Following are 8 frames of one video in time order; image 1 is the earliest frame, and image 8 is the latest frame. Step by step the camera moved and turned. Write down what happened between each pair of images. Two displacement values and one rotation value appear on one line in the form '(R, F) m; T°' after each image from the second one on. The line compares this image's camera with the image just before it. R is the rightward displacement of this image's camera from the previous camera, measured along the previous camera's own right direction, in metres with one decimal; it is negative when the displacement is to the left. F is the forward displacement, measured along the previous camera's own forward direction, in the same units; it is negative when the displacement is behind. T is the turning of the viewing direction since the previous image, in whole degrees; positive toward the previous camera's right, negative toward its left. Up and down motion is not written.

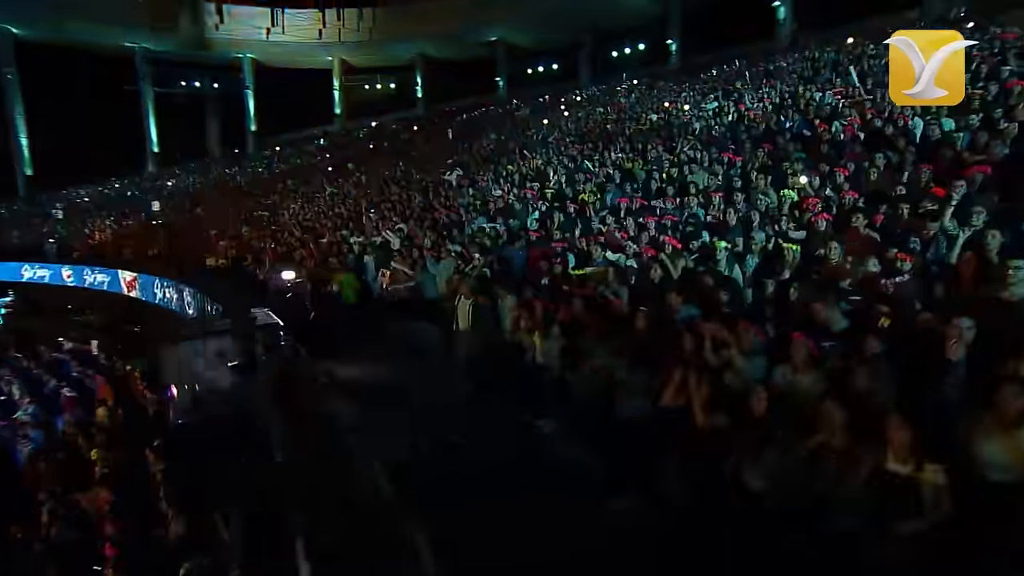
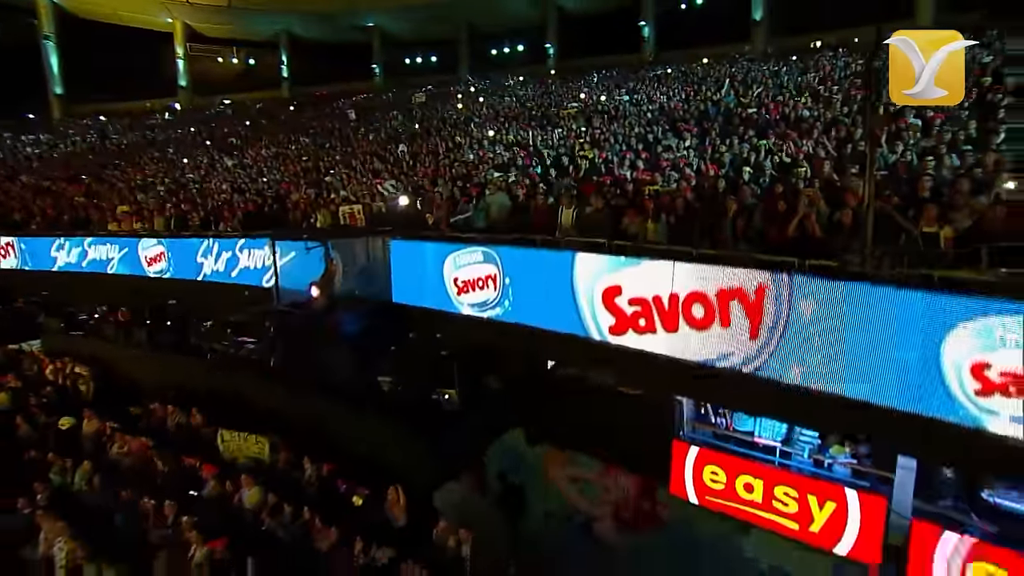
(-4.2, -1.0) m; +18°
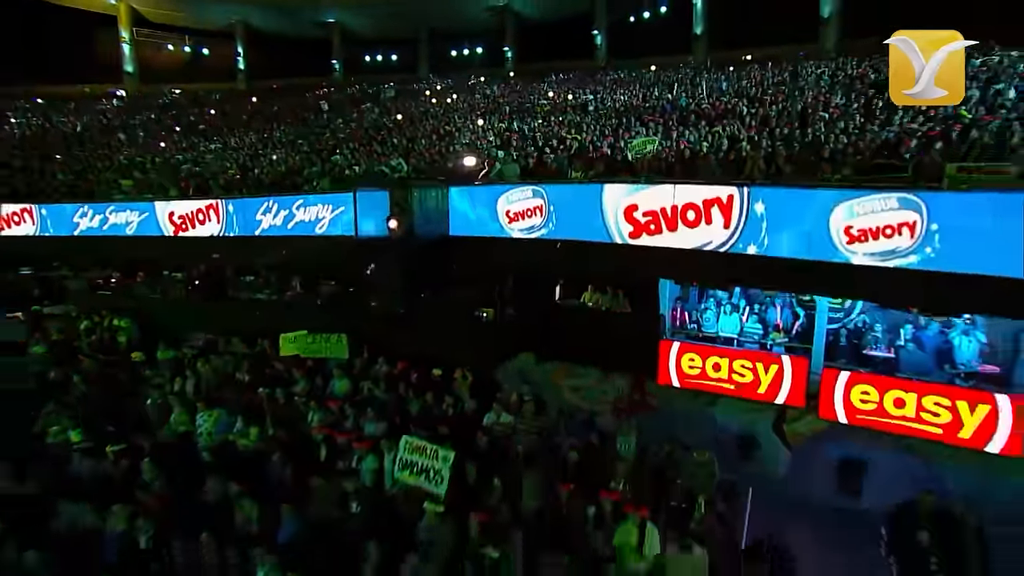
(-1.8, -2.3) m; +7°
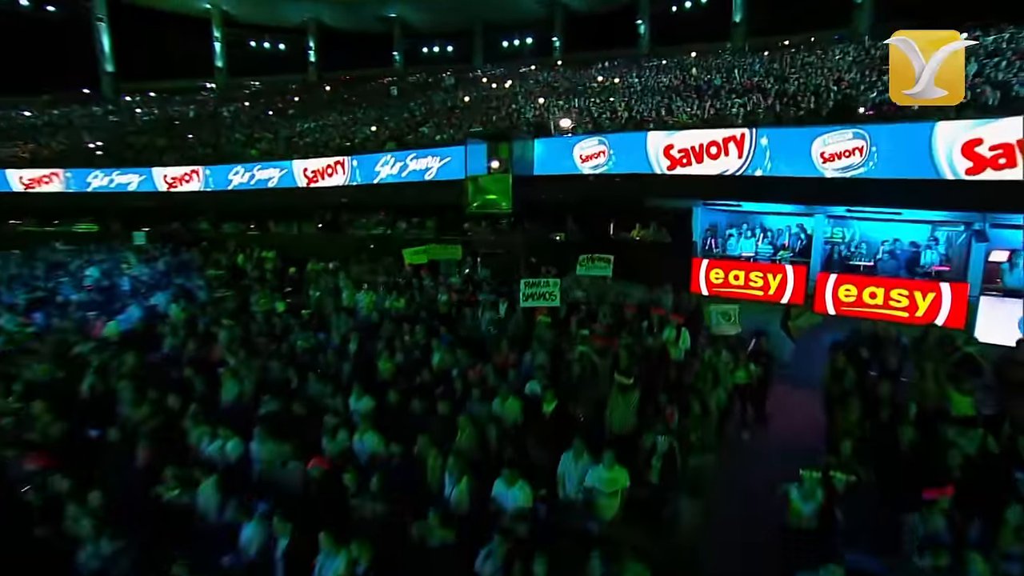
(-0.8, -3.4) m; -4°
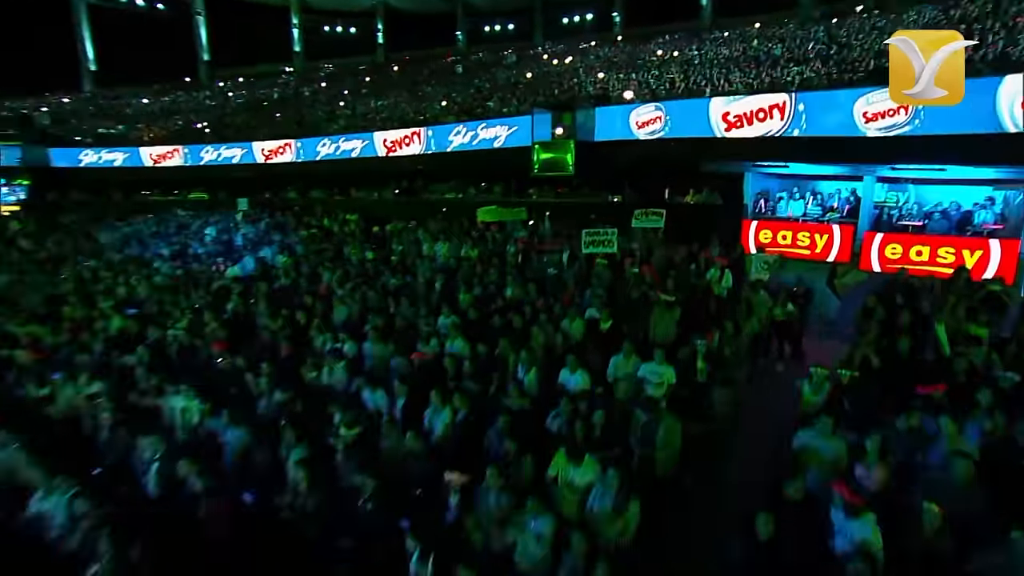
(-0.2, -1.5) m; -6°
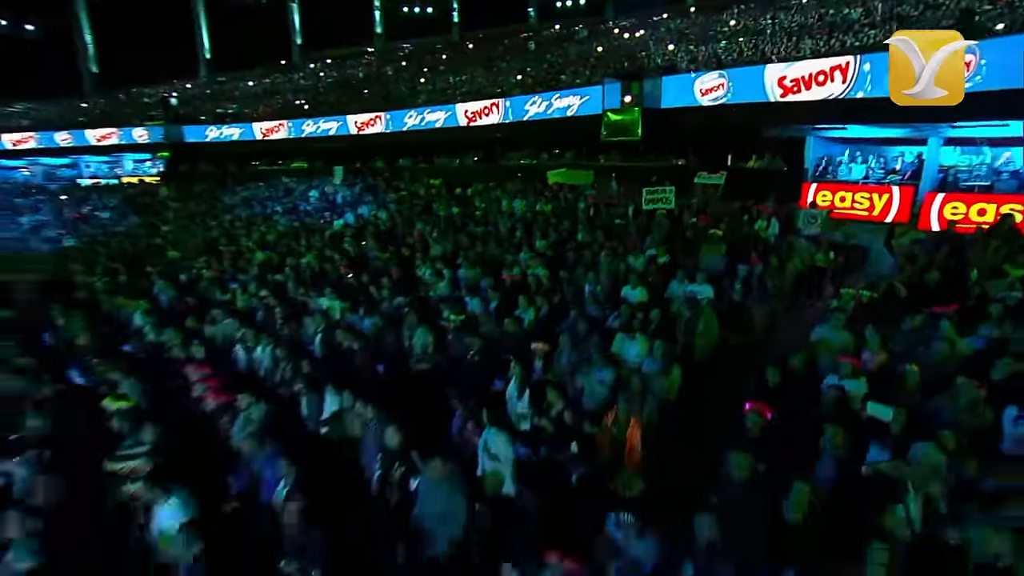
(-0.2, -1.8) m; -7°
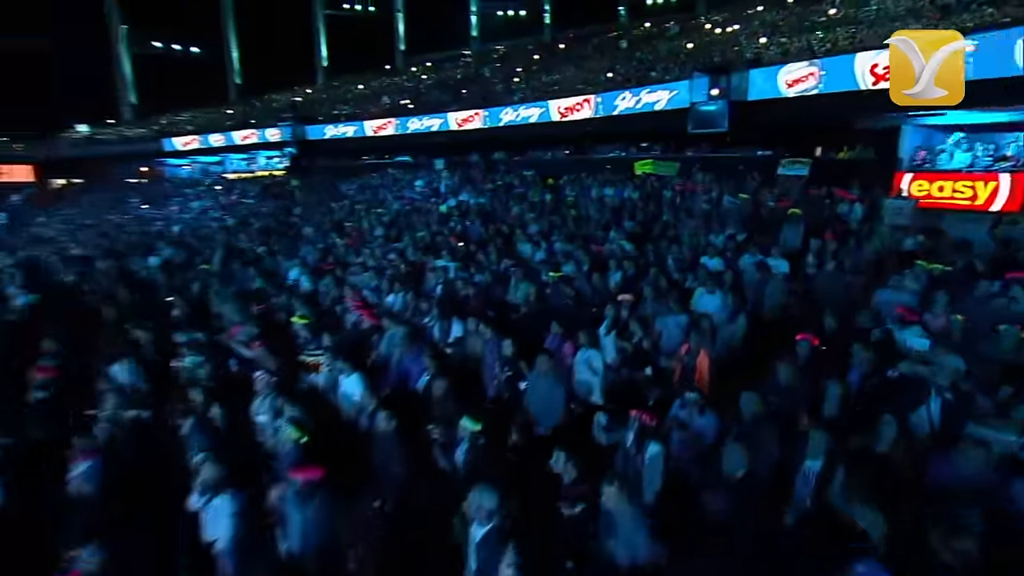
(-0.2, -1.5) m; -9°
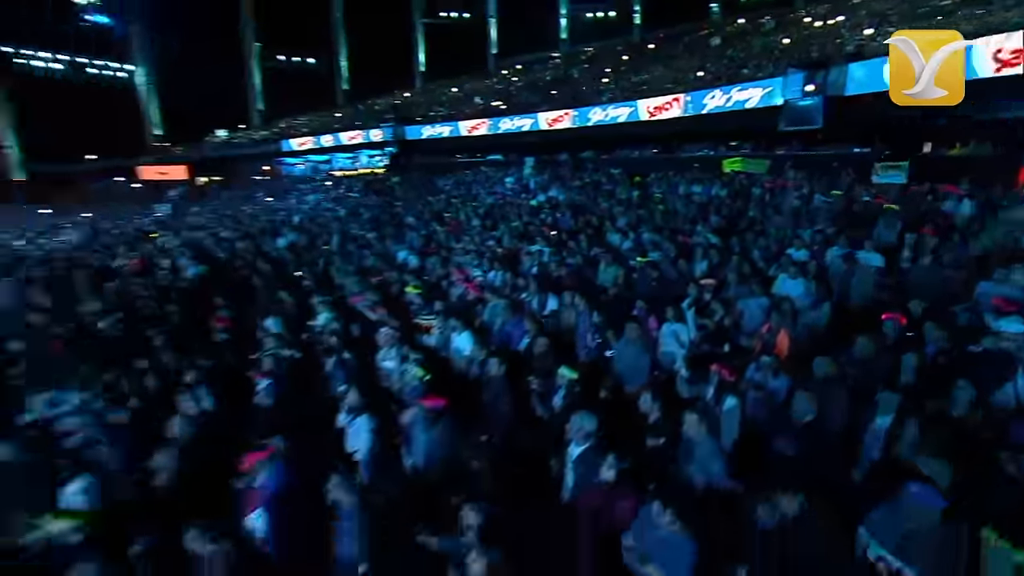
(-0.3, -1.1) m; -9°
